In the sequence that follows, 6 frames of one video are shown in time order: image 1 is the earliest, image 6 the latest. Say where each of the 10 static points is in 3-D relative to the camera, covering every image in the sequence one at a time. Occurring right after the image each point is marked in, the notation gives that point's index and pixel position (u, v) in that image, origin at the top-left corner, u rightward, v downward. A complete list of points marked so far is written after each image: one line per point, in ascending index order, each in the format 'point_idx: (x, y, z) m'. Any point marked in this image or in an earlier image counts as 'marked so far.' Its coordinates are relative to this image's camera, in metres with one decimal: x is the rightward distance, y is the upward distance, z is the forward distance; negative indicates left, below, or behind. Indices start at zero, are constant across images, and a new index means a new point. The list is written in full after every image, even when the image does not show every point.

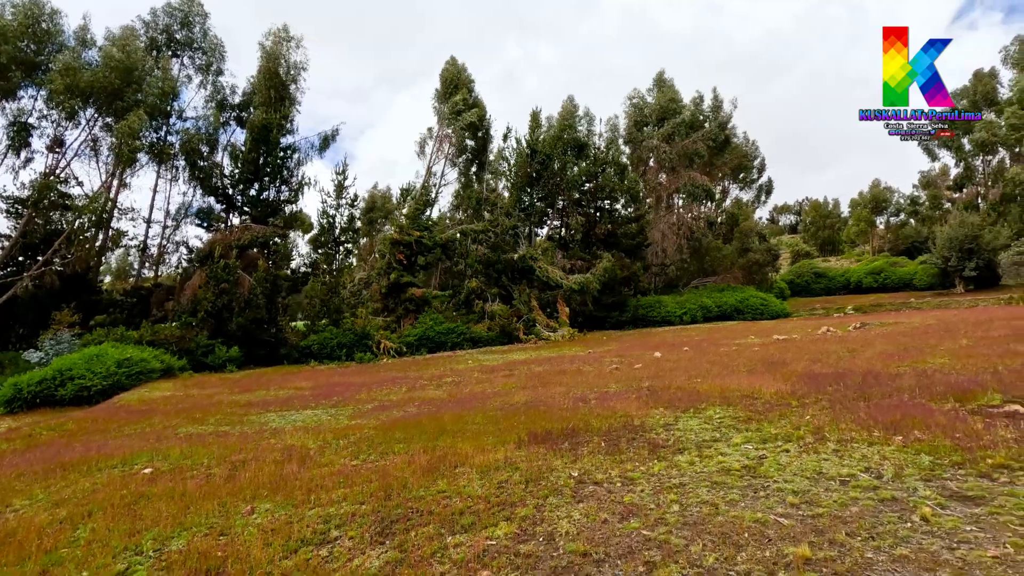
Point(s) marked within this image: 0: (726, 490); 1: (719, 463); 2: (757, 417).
0: (+1.6, -1.5, +3.8) m
1: (+1.8, -1.5, +4.6) m
2: (+2.9, -1.5, +6.2) m
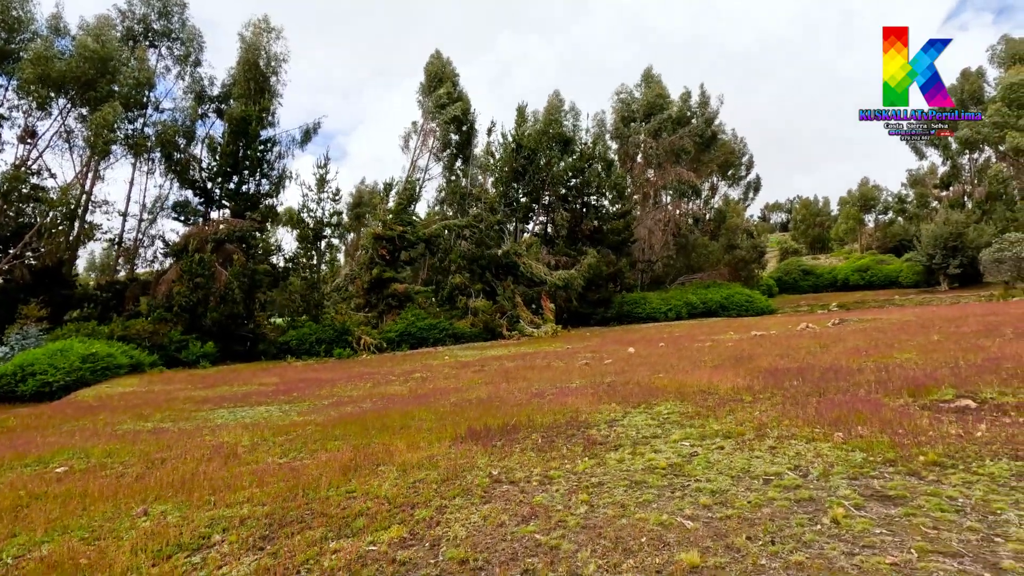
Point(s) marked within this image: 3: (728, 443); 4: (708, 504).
0: (+0.9, -1.4, +3.6) m
1: (+1.1, -1.4, +4.4) m
2: (+2.2, -1.4, +6.0) m
3: (+1.9, -1.4, +4.7) m
4: (+1.2, -1.3, +3.2) m
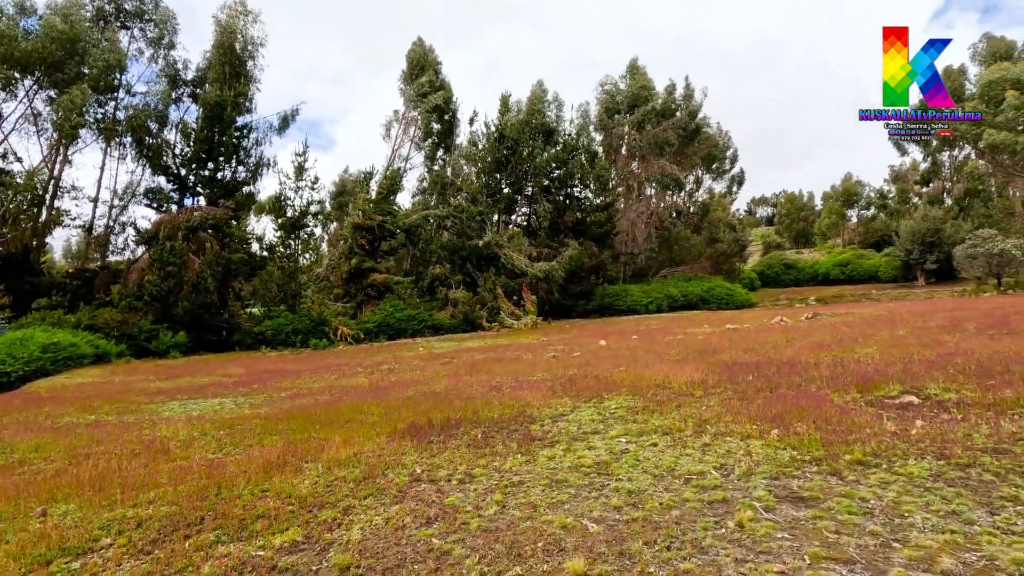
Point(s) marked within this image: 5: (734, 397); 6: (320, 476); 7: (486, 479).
0: (+0.3, -1.3, +3.5) m
1: (+0.5, -1.4, +4.2) m
2: (+1.6, -1.3, +5.9) m
3: (+1.3, -1.3, +4.5) m
4: (+0.6, -1.3, +3.1) m
5: (+2.6, -1.3, +6.1) m
6: (-1.5, -1.5, +4.2) m
7: (-0.2, -1.4, +3.8) m
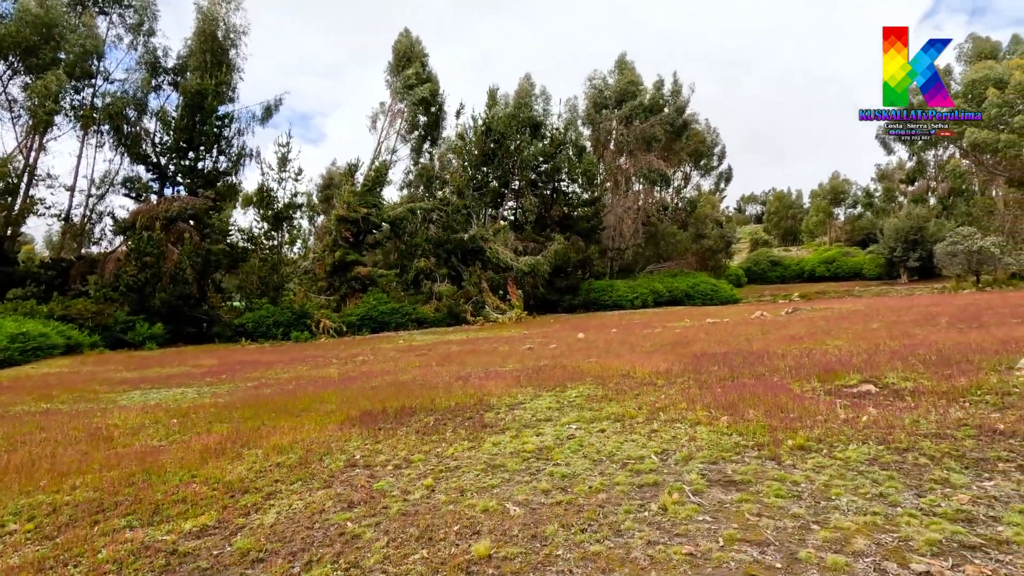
0: (-0.1, -1.2, +3.4) m
1: (+0.1, -1.2, +4.1) m
2: (+1.1, -1.2, +5.8) m
3: (+0.9, -1.2, +4.5) m
4: (+0.2, -1.2, +3.0) m
5: (+2.1, -1.1, +6.1) m
6: (-2.0, -1.3, +4.1) m
7: (-0.6, -1.2, +3.7) m
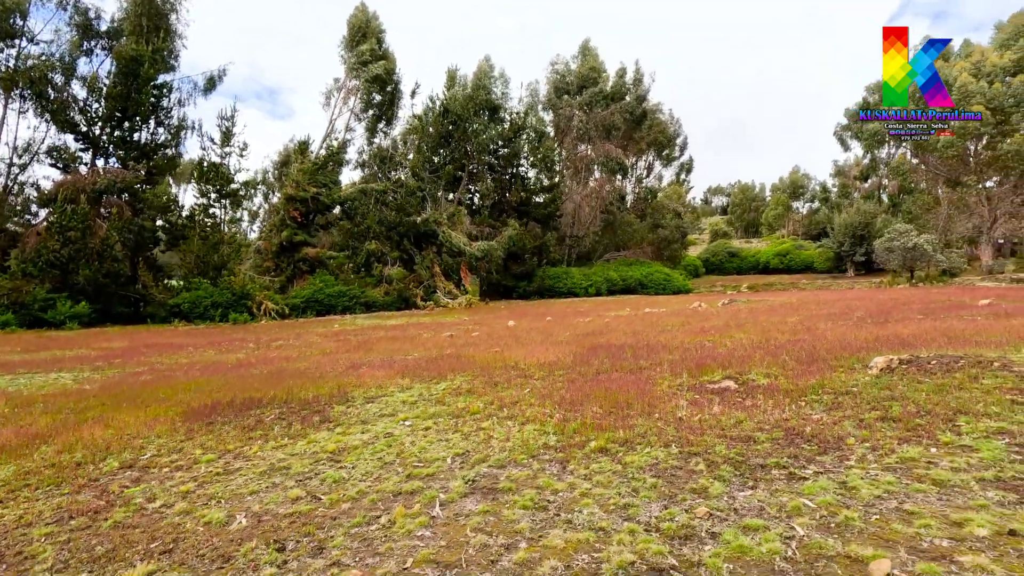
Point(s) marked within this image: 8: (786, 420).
0: (-1.5, -1.1, +3.1) m
1: (-1.3, -1.1, +3.9) m
2: (-0.4, -1.1, +5.6) m
3: (-0.6, -1.1, +4.3) m
4: (-1.1, -1.1, +2.8) m
5: (+0.6, -1.0, +5.9) m
6: (-3.3, -1.2, +3.7) m
7: (-2.0, -1.2, +3.5) m
8: (+2.0, -1.0, +3.9) m
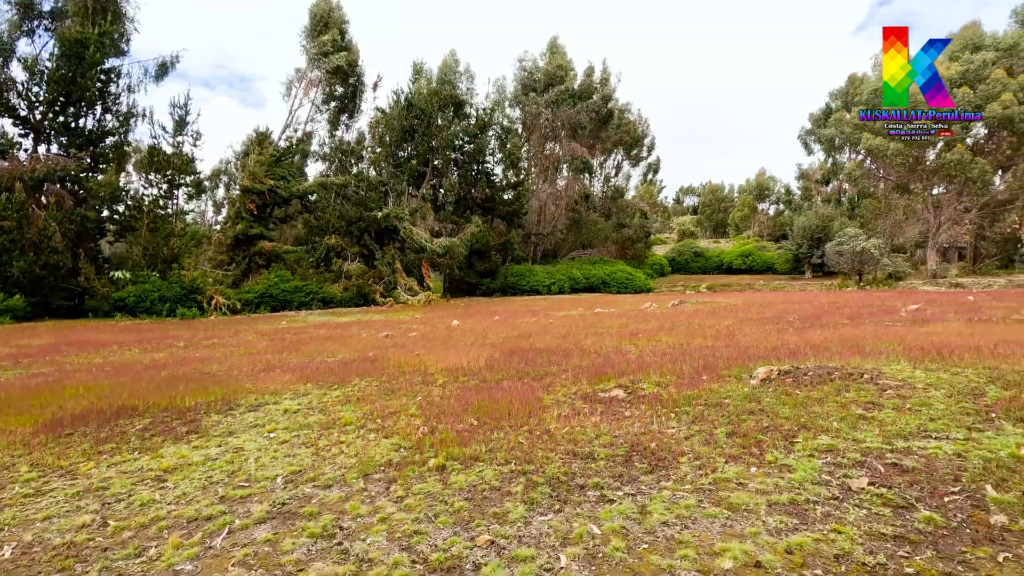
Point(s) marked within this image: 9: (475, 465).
0: (-2.5, -1.2, +3.0) m
1: (-2.4, -1.2, +3.7) m
2: (-1.5, -1.1, +5.5) m
3: (-1.6, -1.2, +4.1) m
4: (-2.1, -1.2, +2.6) m
5: (-0.5, -1.1, +5.9) m
6: (-4.4, -1.2, +3.5) m
7: (-3.0, -1.2, +3.3) m
8: (+1.0, -1.1, +3.9) m
9: (-0.2, -1.1, +3.3) m
